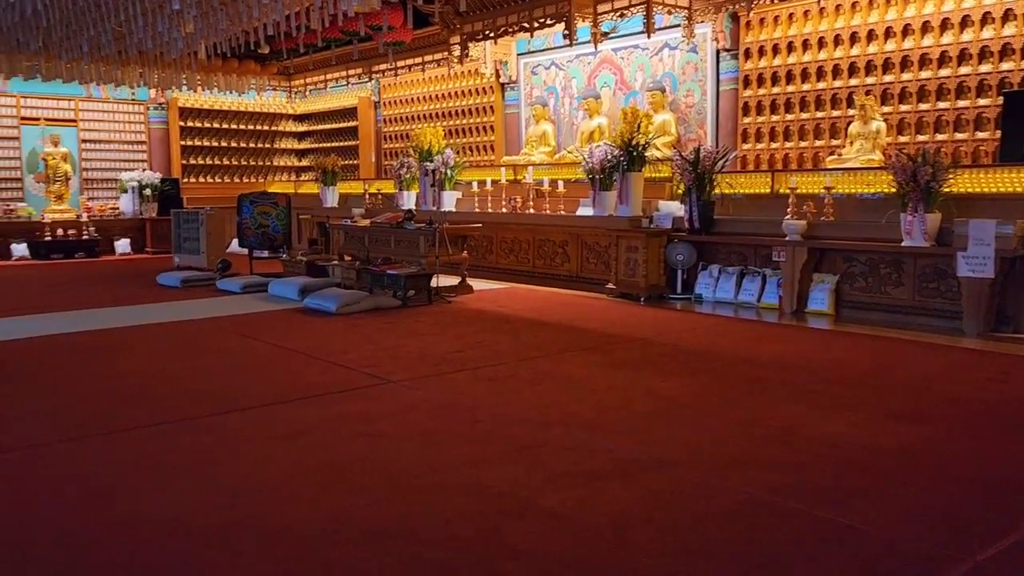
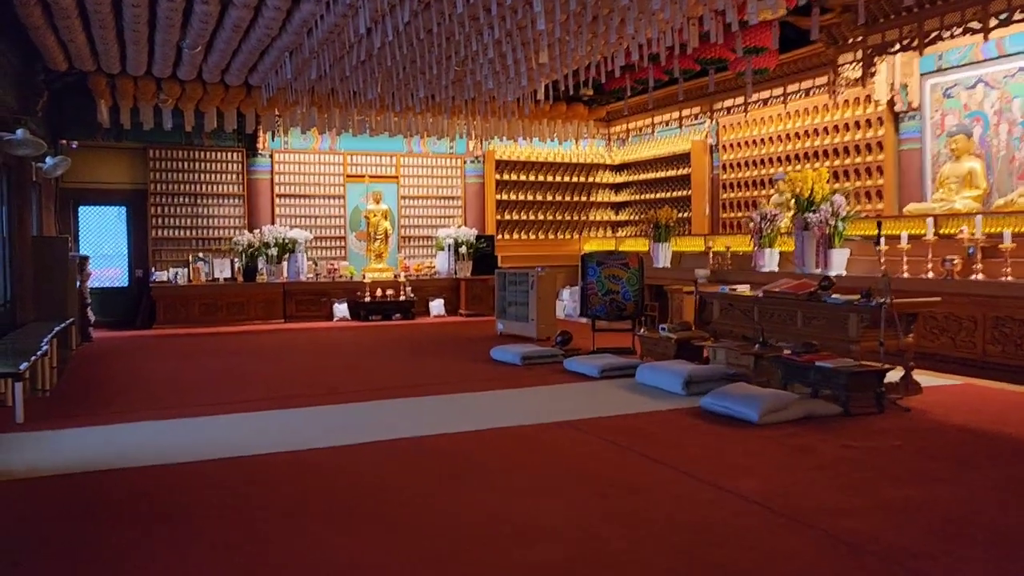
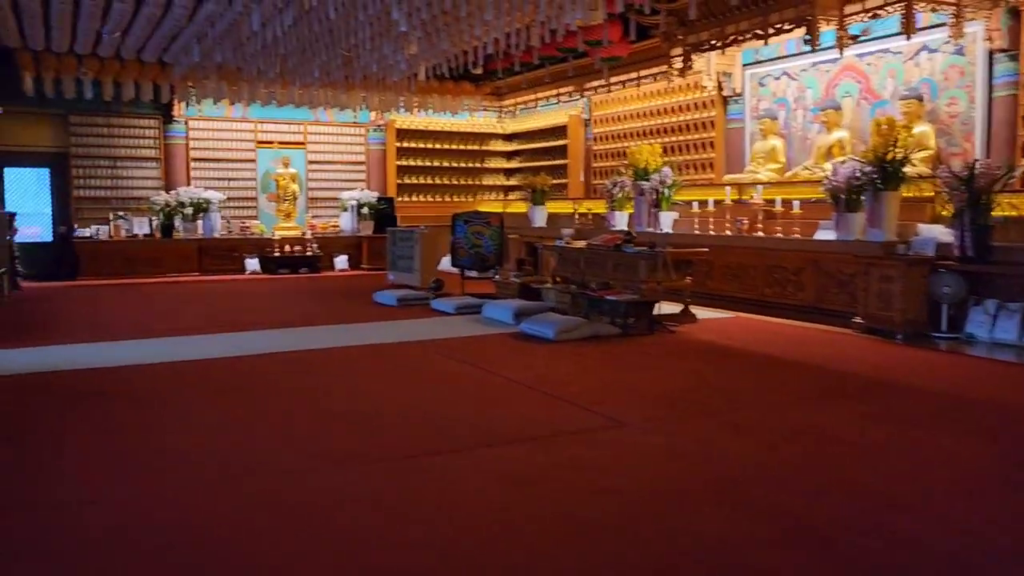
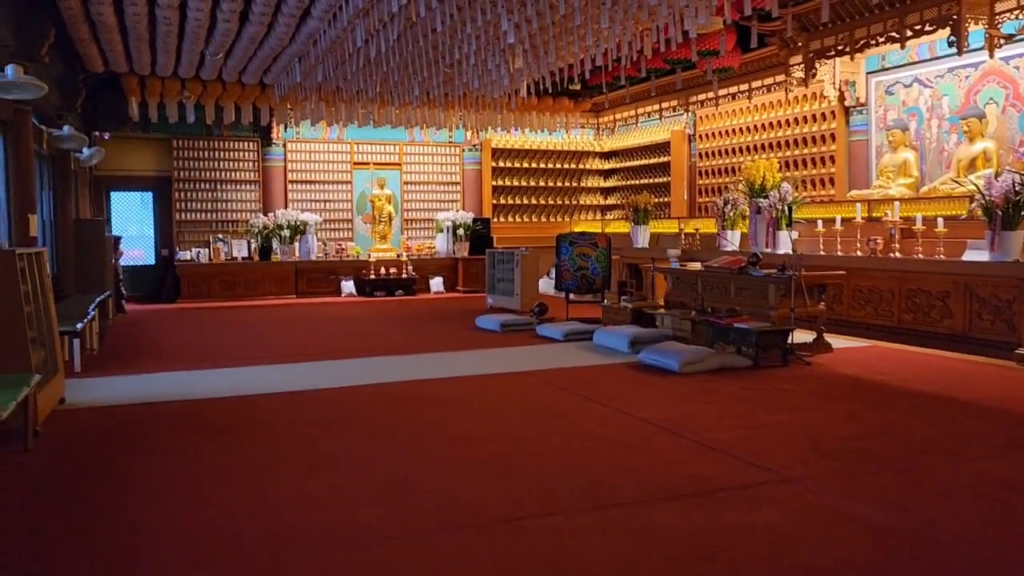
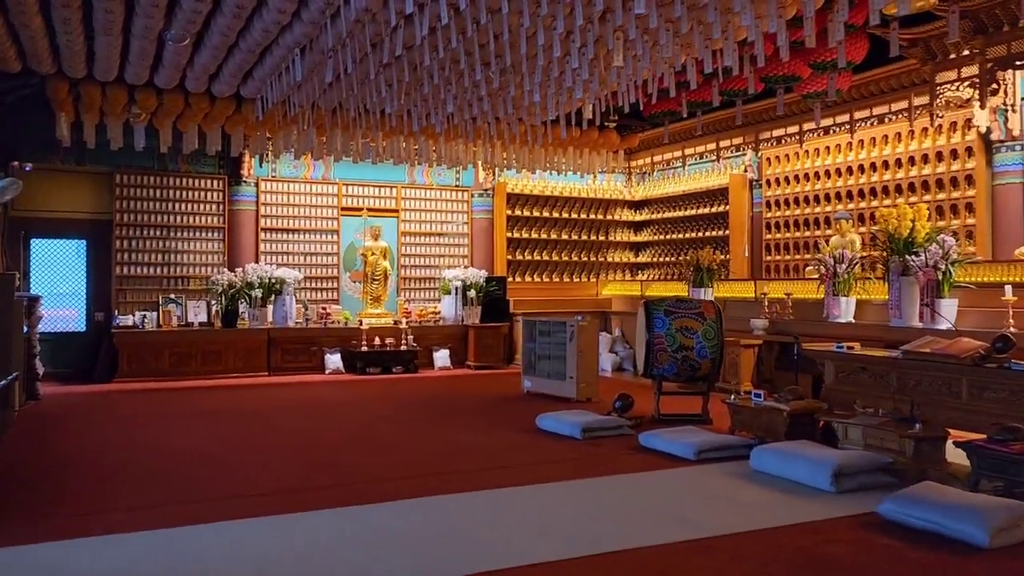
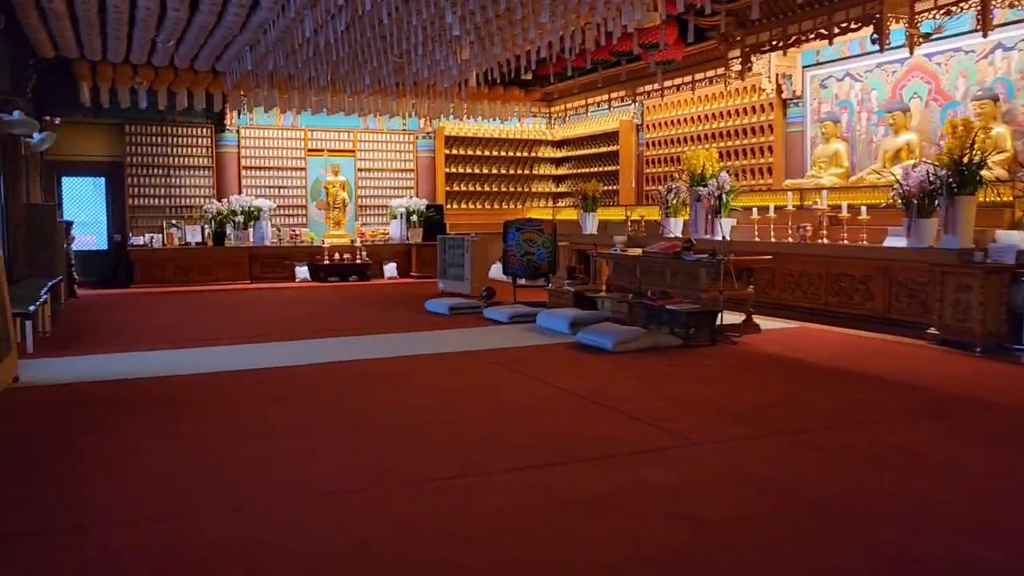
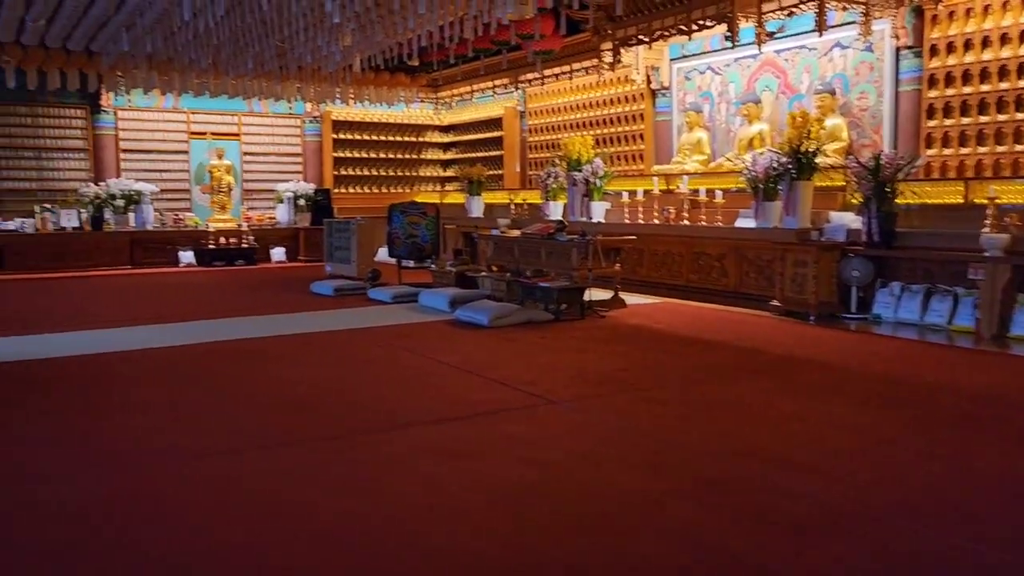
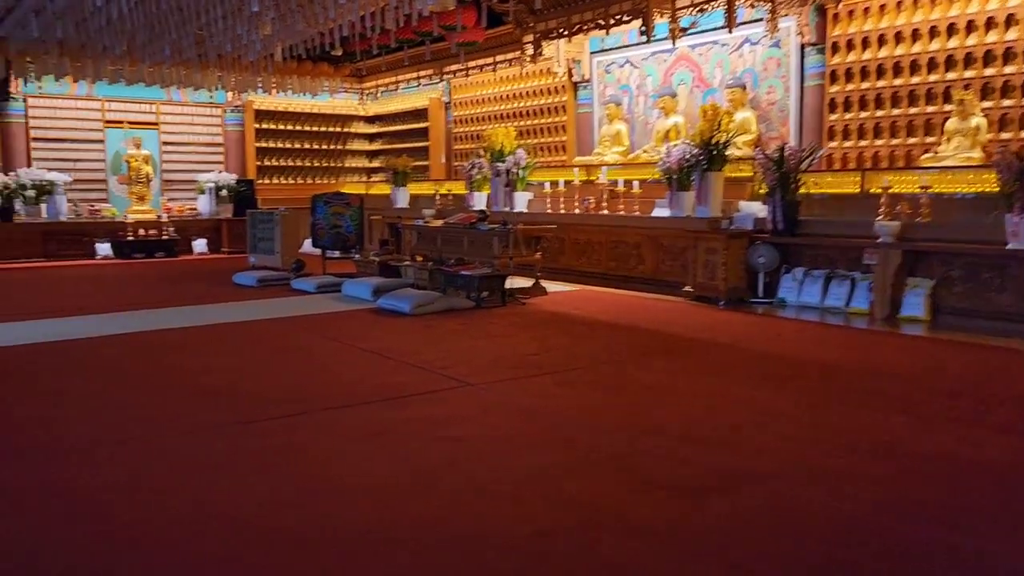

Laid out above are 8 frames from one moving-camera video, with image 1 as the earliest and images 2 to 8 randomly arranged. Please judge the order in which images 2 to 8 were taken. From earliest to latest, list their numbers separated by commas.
8, 7, 3, 6, 4, 2, 5
